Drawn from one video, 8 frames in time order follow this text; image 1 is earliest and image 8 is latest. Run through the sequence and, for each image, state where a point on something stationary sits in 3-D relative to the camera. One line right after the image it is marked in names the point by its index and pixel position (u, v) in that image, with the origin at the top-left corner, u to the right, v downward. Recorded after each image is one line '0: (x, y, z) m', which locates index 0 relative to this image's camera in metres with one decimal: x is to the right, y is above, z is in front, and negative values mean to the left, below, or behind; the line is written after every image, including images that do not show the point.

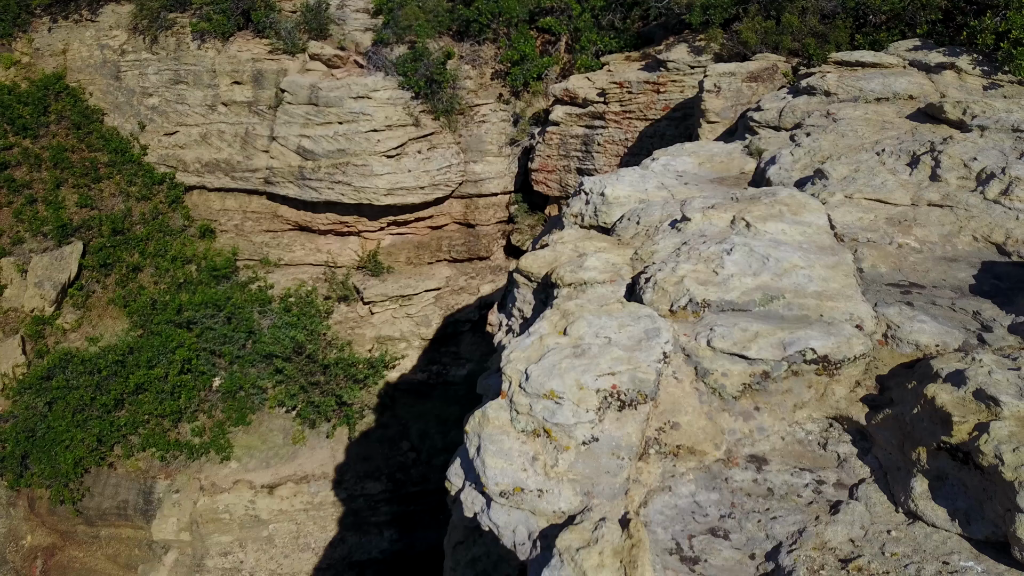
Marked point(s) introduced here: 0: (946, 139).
0: (+1.9, +0.7, +3.6) m
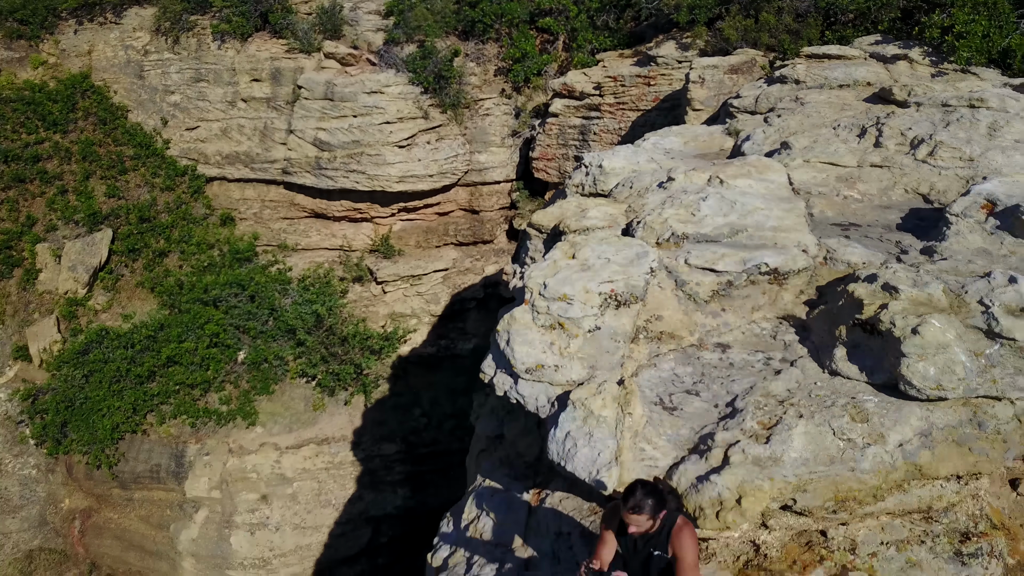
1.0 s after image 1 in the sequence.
0: (+1.9, +0.9, +4.3) m
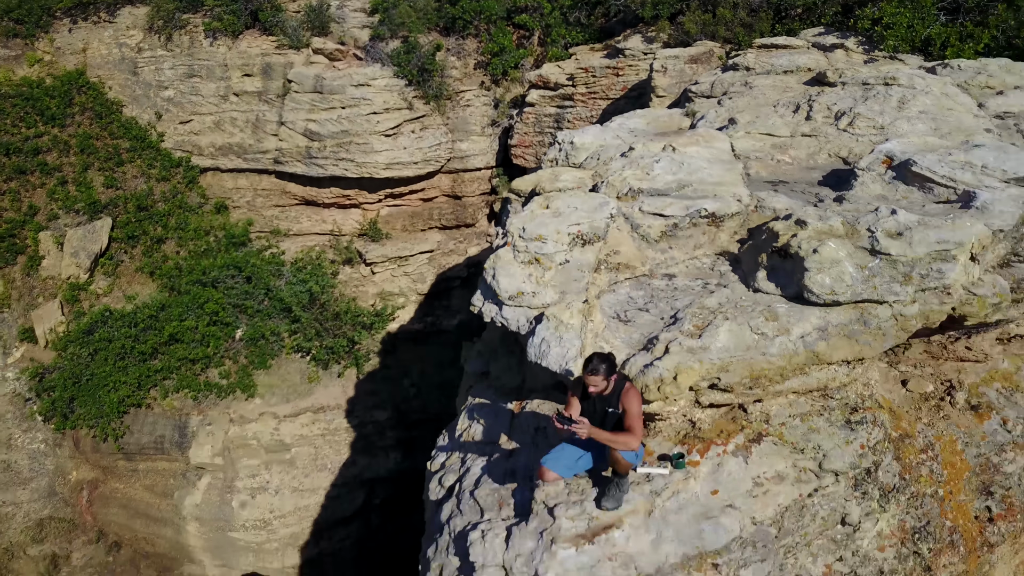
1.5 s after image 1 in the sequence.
0: (+1.8, +1.2, +4.9) m
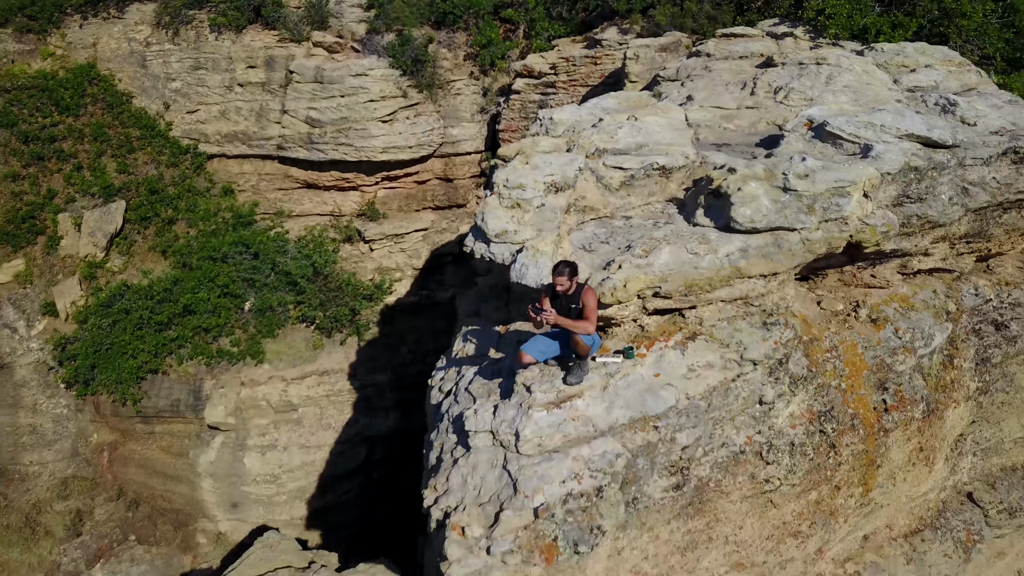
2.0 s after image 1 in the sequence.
0: (+1.7, +1.5, +5.6) m
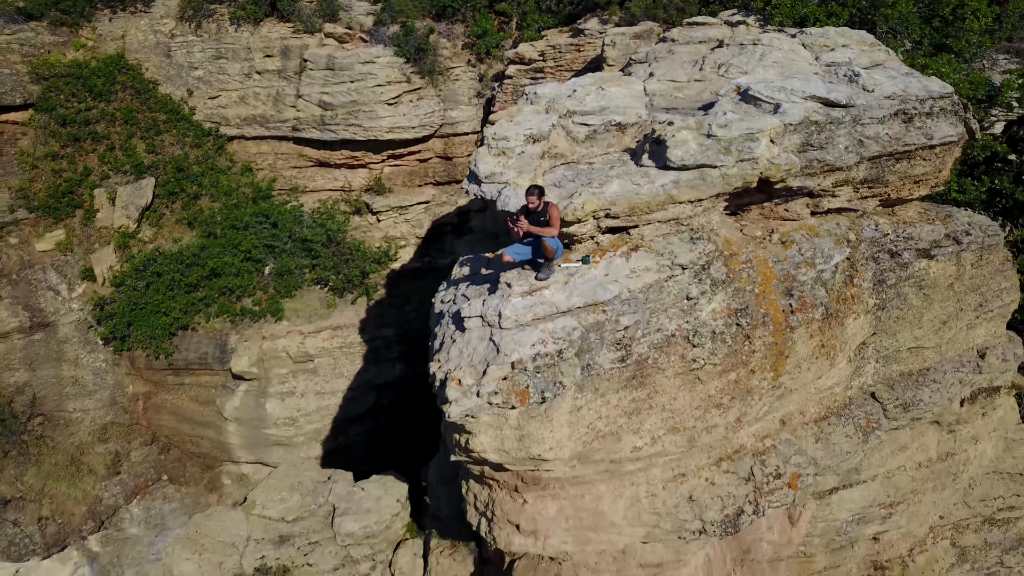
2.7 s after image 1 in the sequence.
0: (+1.6, +1.9, +6.6) m
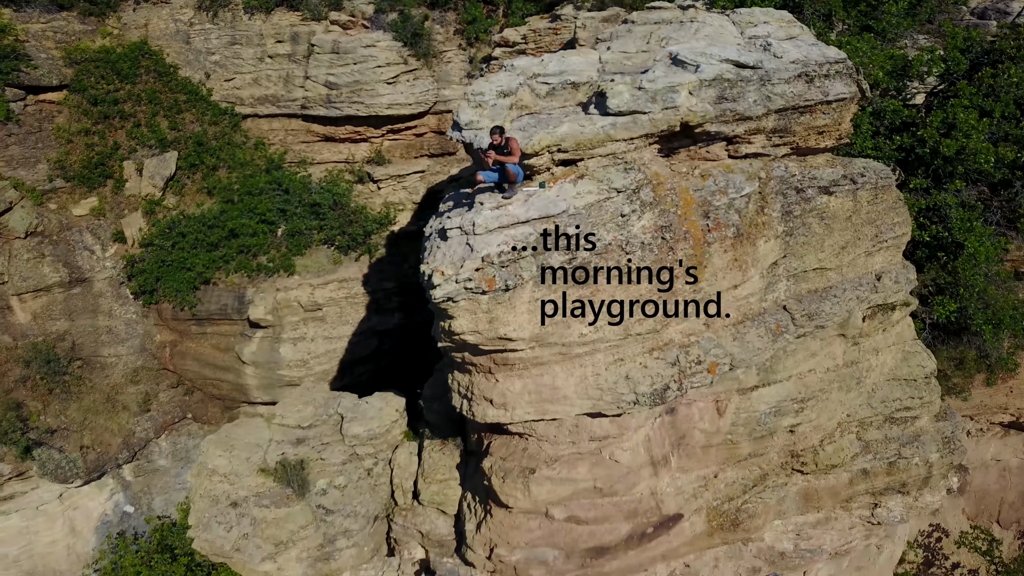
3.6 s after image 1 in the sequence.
0: (+1.5, +2.5, +7.8) m
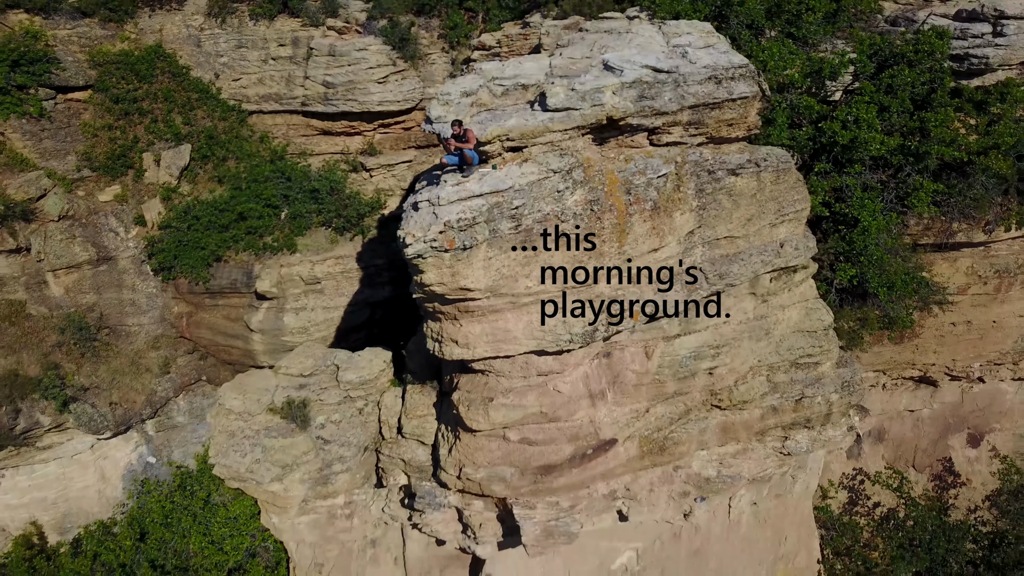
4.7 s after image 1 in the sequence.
0: (+1.1, +2.8, +9.3) m
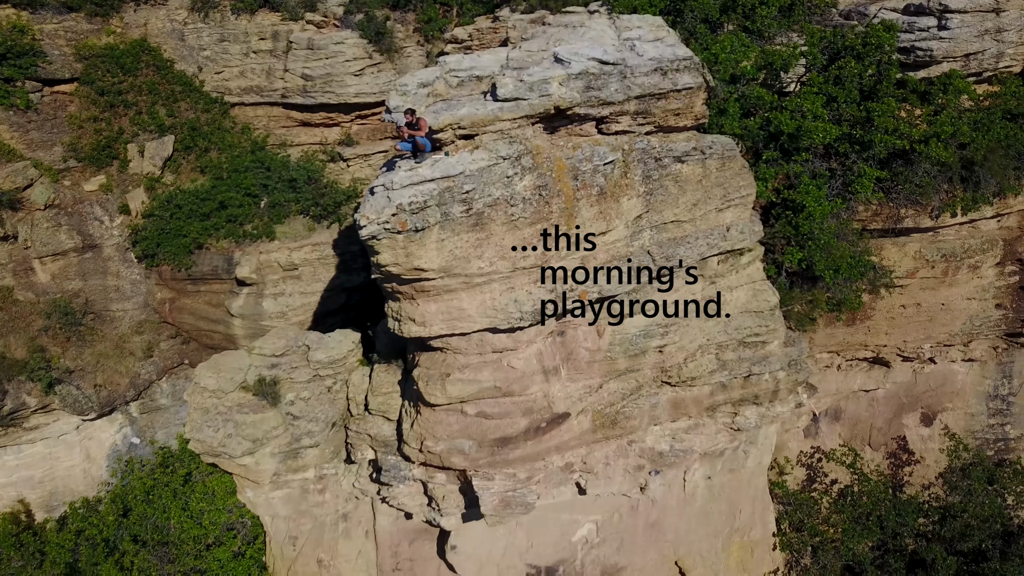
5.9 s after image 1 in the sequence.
0: (+0.6, +3.0, +9.7) m
